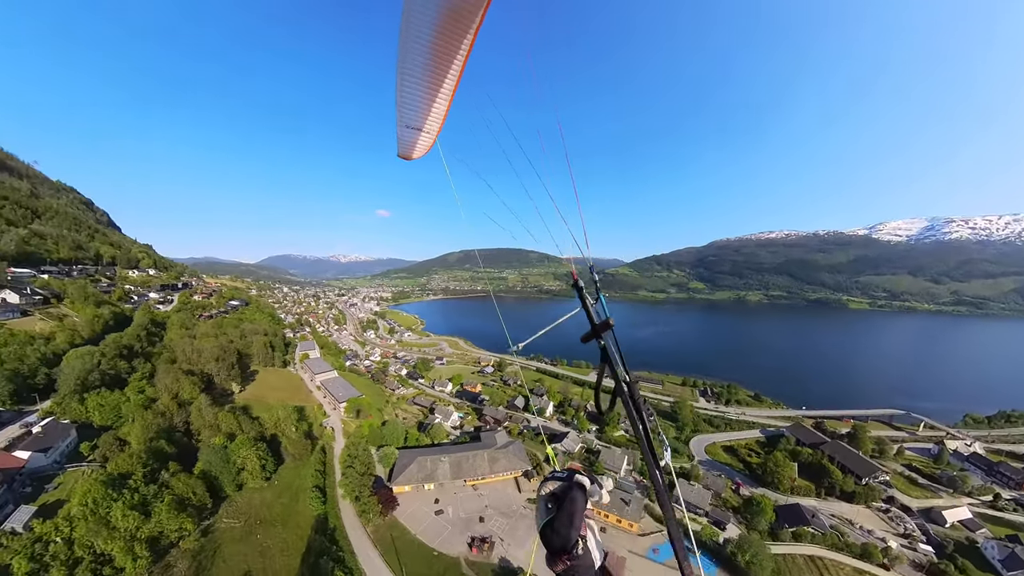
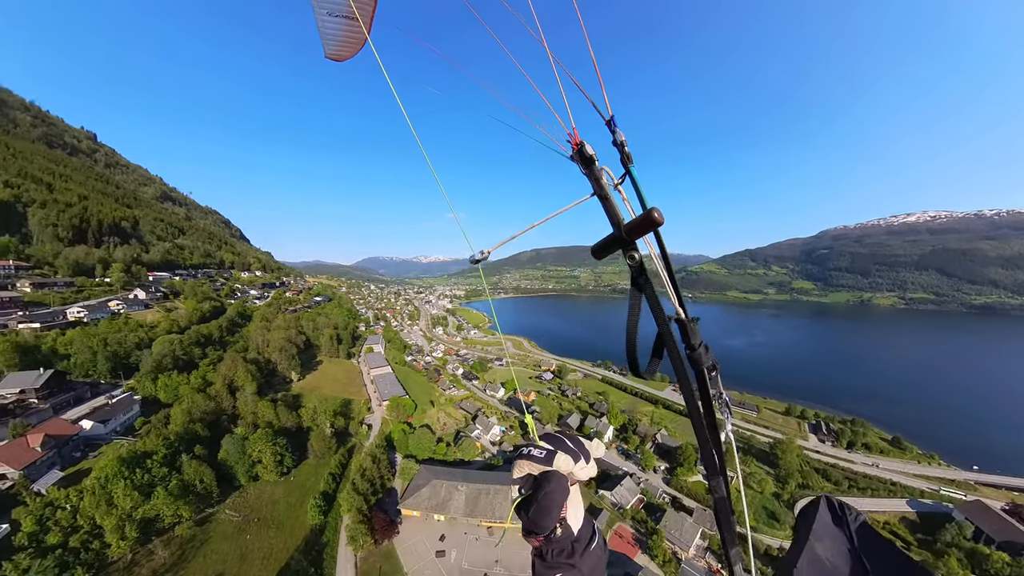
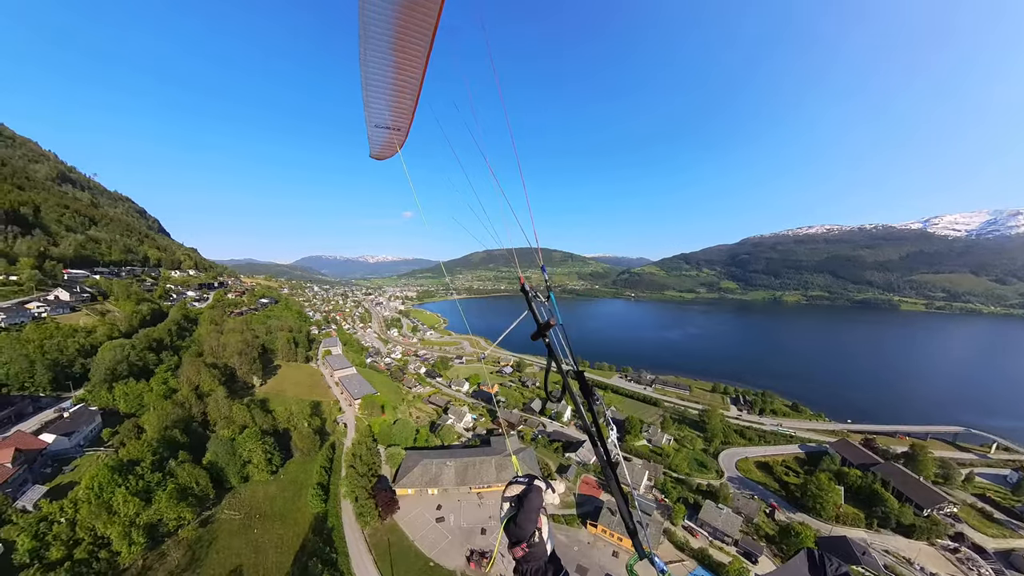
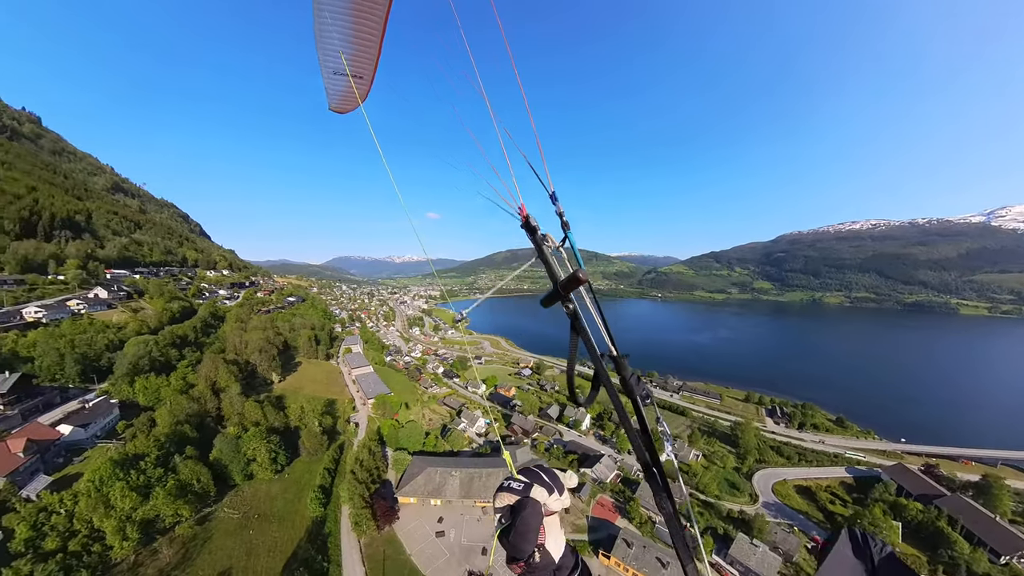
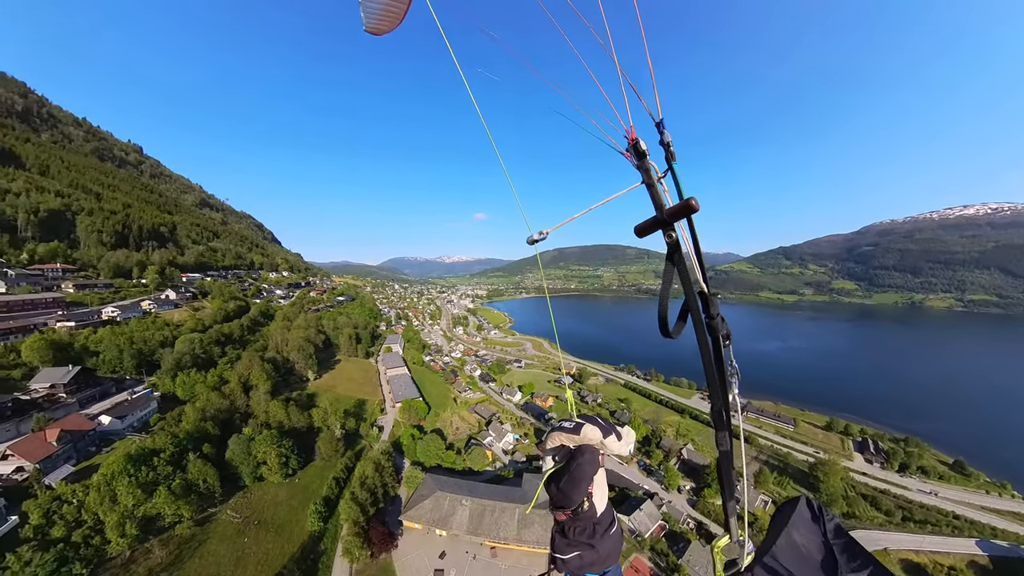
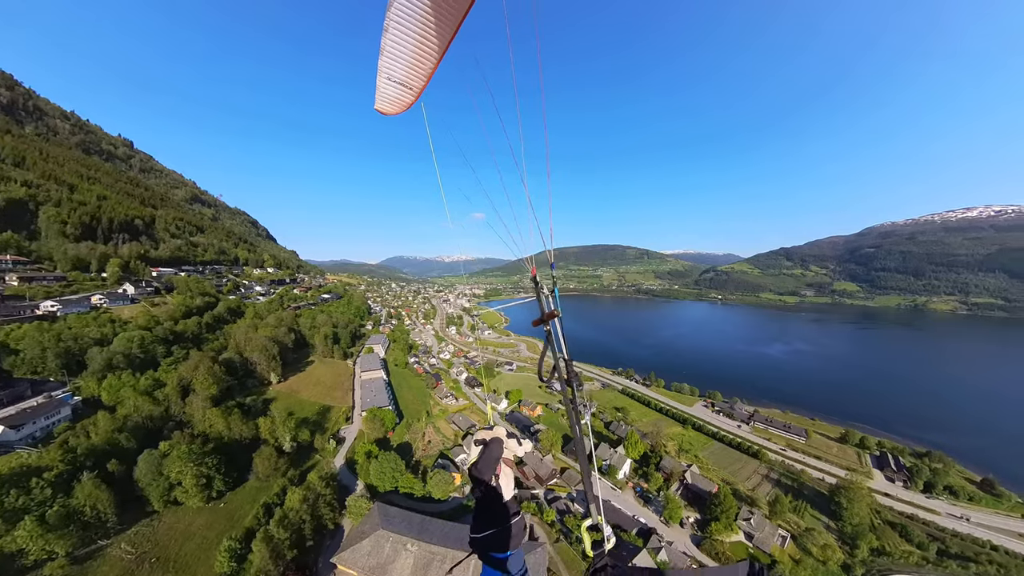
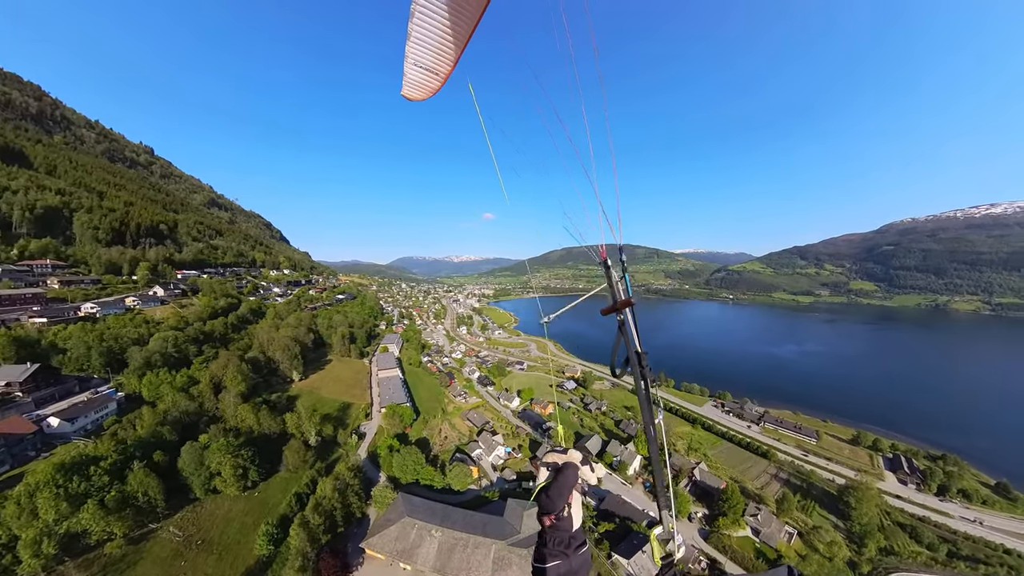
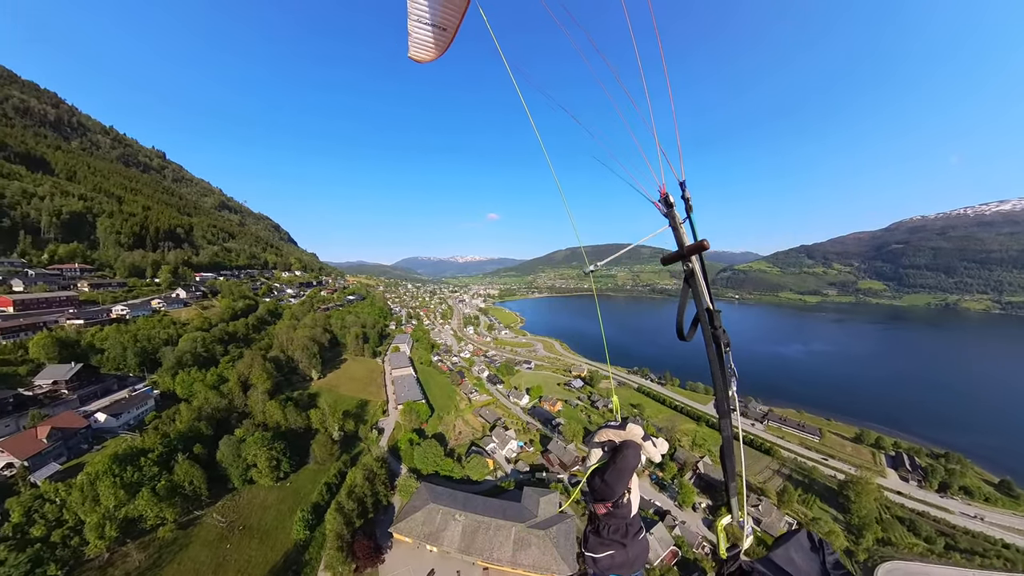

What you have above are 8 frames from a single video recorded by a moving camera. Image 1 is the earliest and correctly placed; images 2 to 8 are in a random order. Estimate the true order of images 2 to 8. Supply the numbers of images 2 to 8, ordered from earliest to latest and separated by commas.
3, 4, 2, 5, 8, 7, 6
